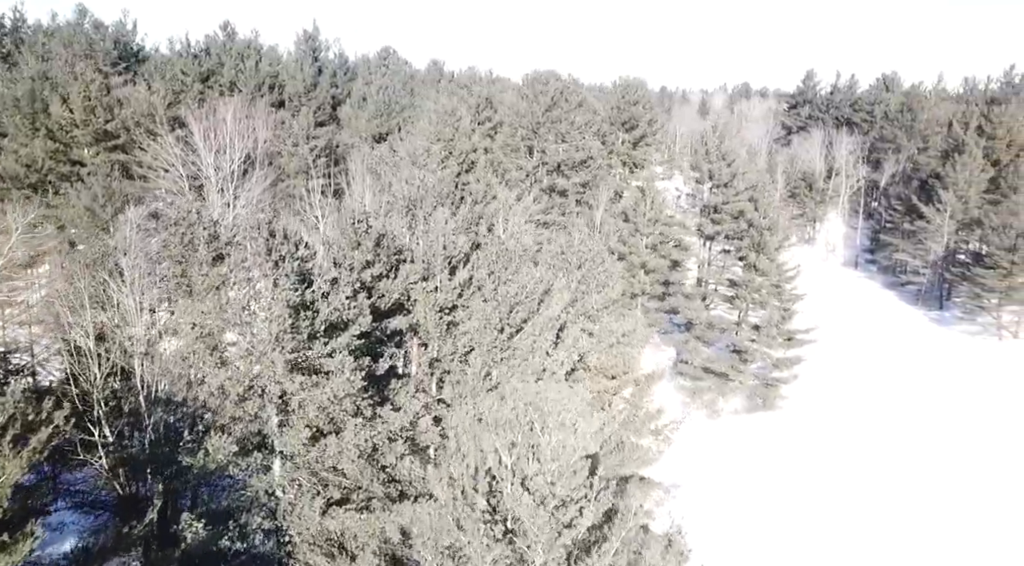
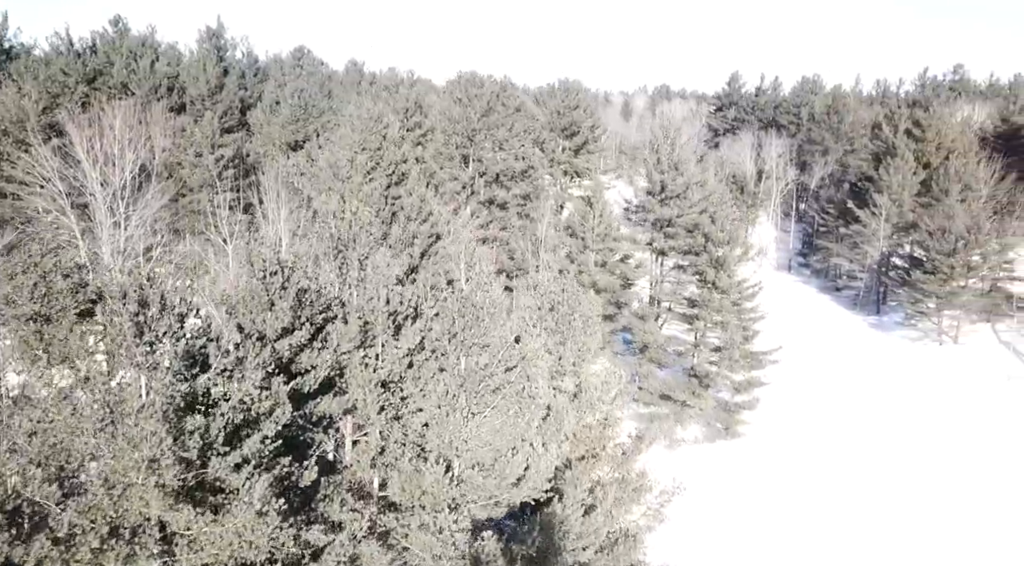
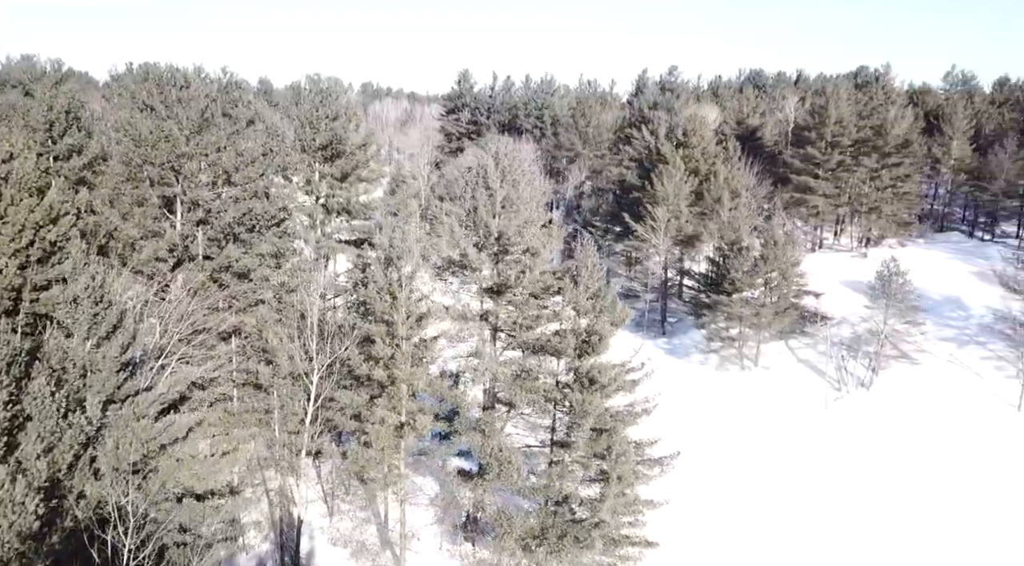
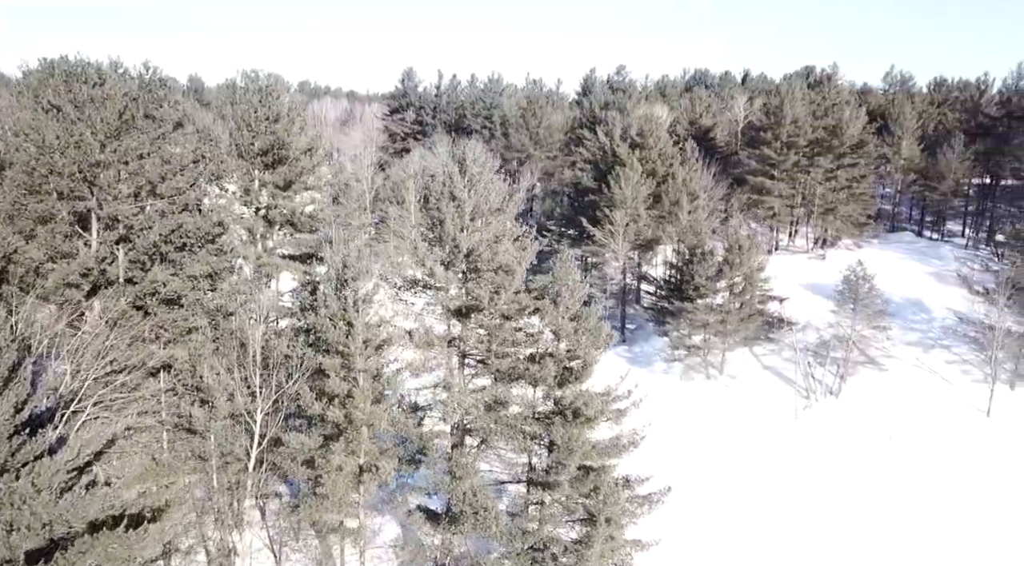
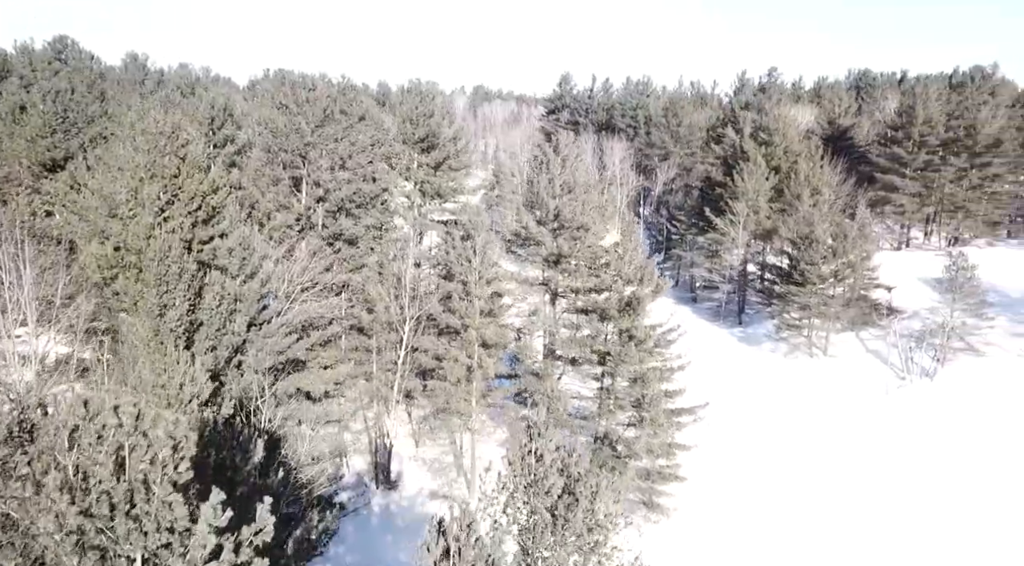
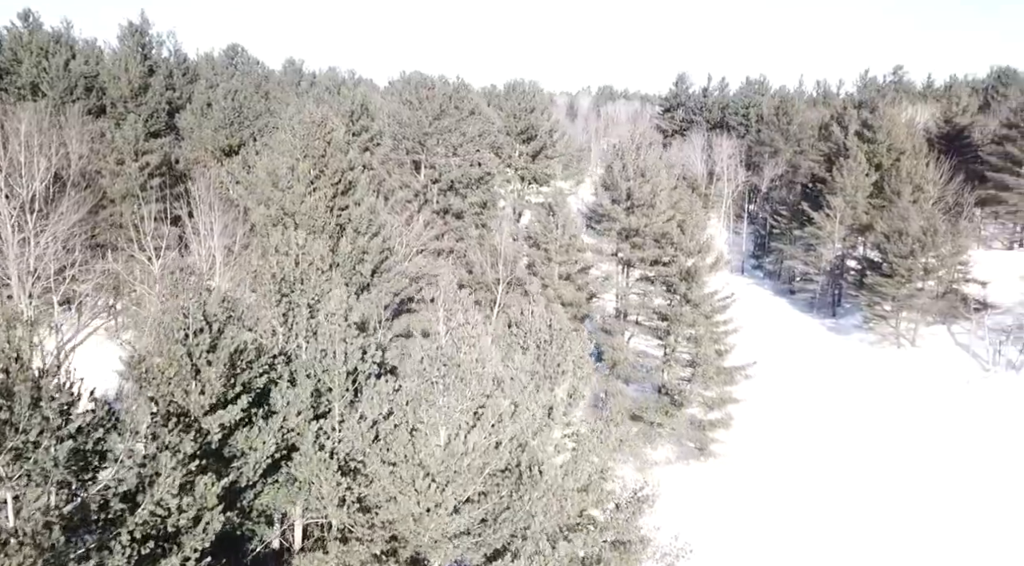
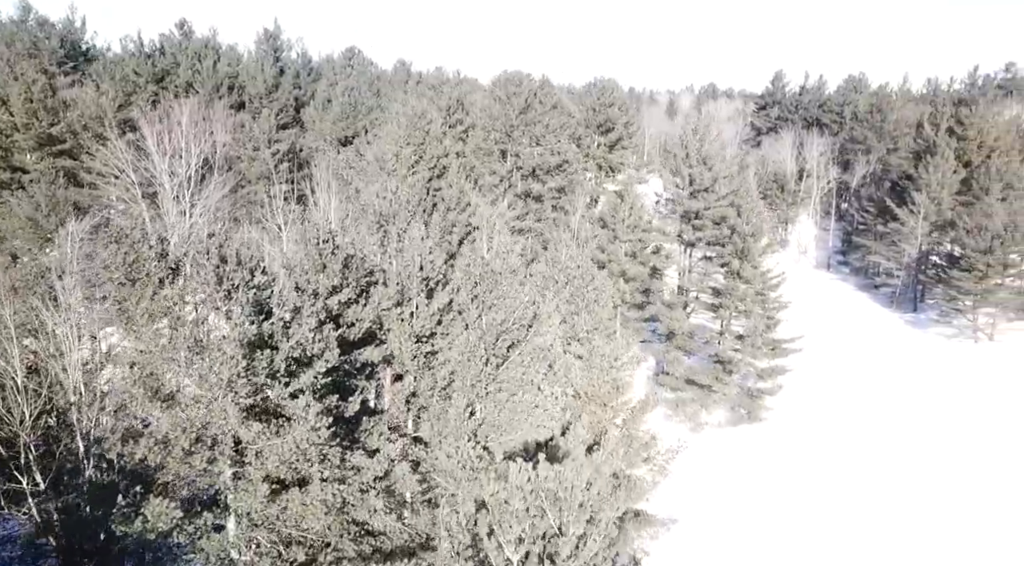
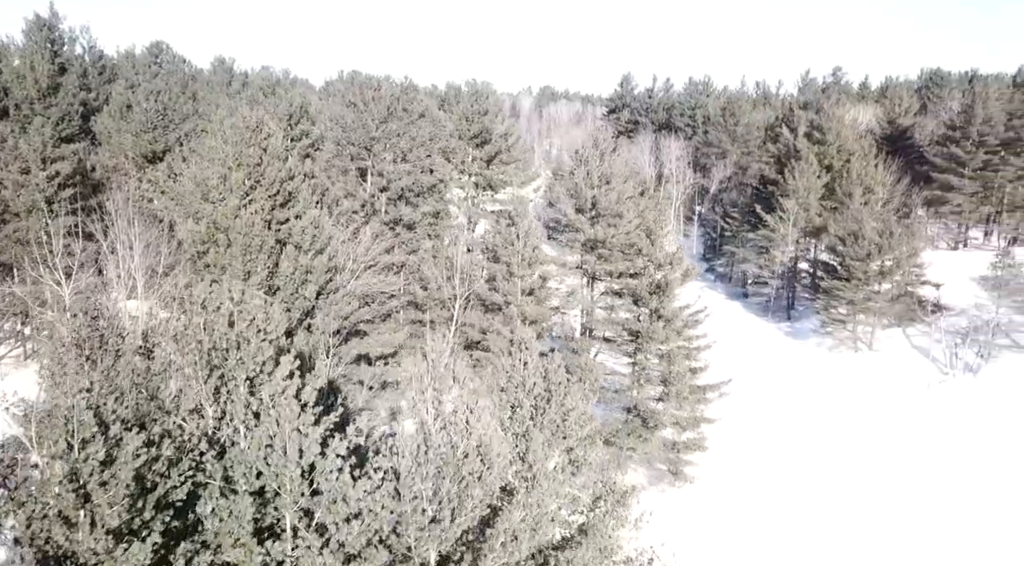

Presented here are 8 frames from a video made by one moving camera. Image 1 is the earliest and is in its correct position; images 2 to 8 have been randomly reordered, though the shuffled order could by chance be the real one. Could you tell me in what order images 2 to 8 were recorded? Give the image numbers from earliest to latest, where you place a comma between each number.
7, 2, 6, 8, 5, 3, 4
